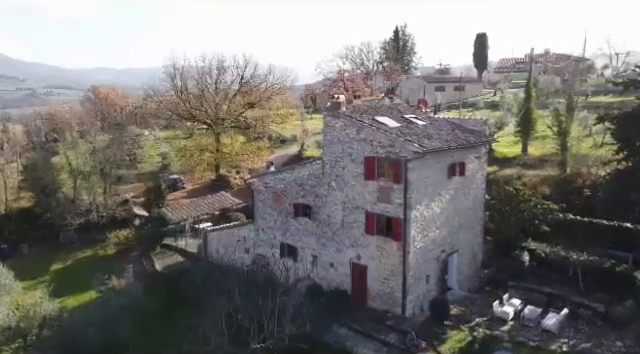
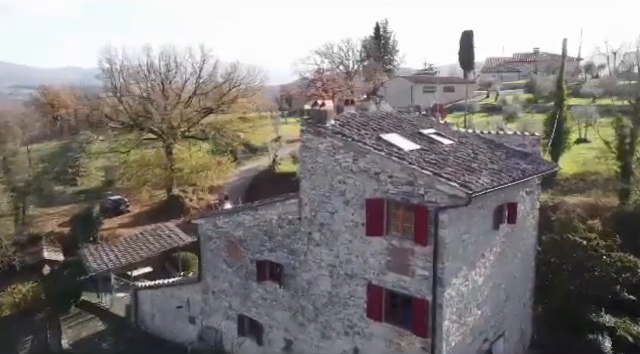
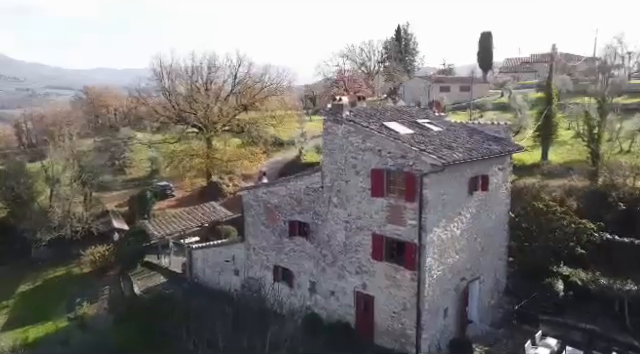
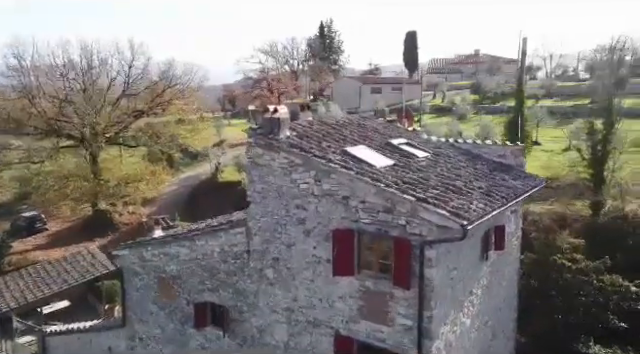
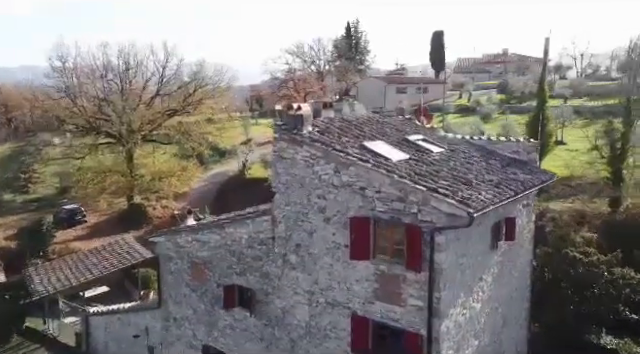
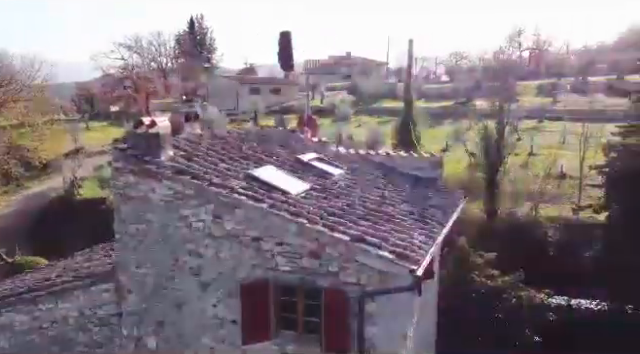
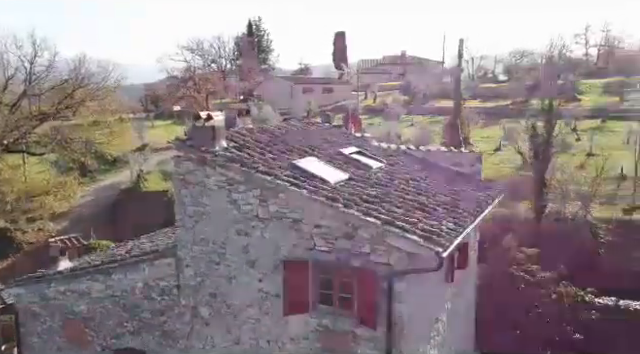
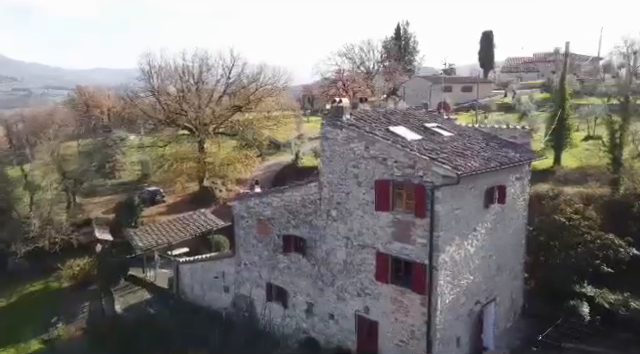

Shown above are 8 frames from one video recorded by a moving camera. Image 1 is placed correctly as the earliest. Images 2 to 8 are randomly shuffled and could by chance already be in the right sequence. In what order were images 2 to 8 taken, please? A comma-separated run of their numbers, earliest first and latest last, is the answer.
3, 8, 2, 5, 4, 7, 6
